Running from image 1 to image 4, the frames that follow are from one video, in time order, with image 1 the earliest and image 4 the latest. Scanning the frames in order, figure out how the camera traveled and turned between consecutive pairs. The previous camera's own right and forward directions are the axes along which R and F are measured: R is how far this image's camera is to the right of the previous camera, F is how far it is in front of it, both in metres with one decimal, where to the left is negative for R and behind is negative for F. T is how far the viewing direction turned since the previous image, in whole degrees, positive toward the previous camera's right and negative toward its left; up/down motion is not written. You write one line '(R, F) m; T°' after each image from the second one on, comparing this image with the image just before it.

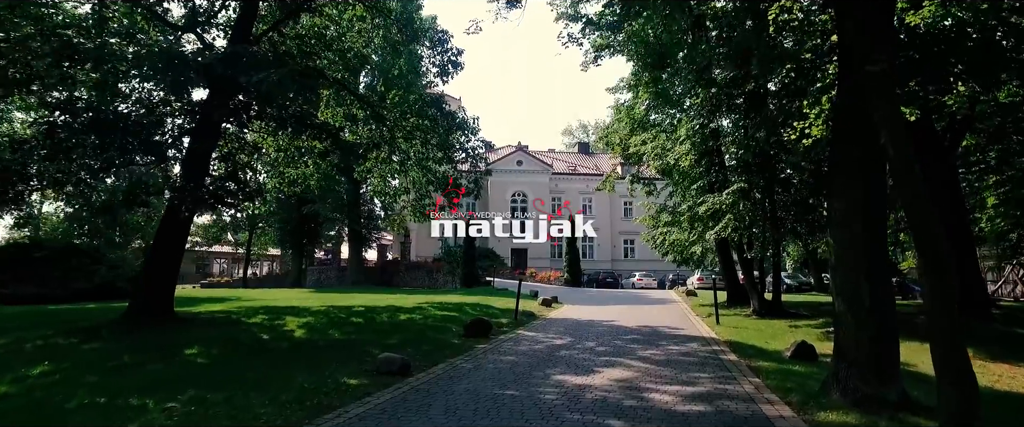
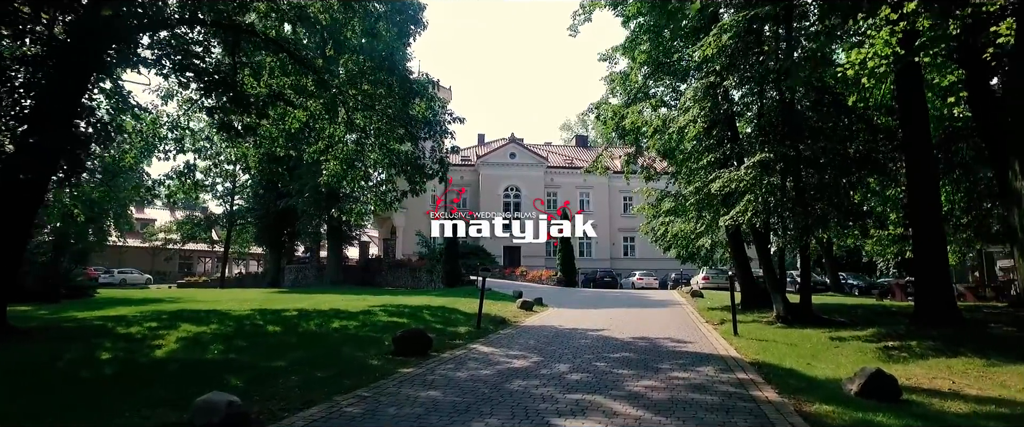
(+0.8, +3.5) m; 0°
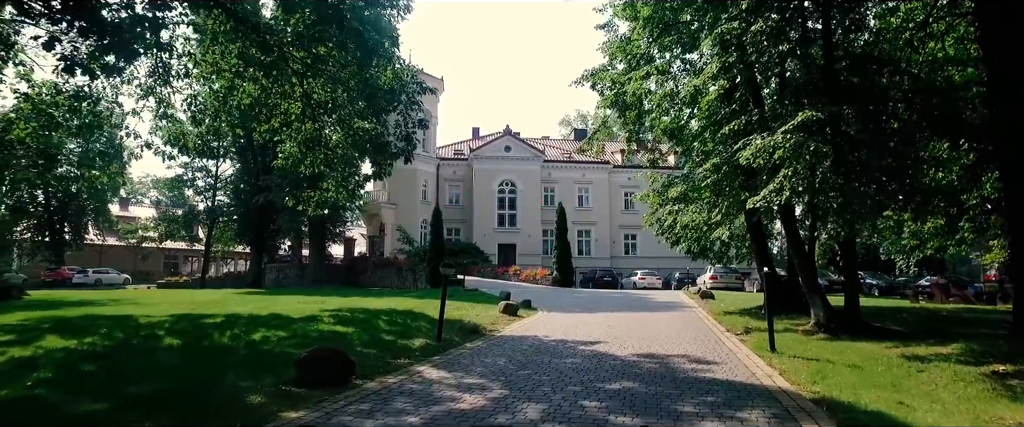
(+0.5, +2.9) m; 0°
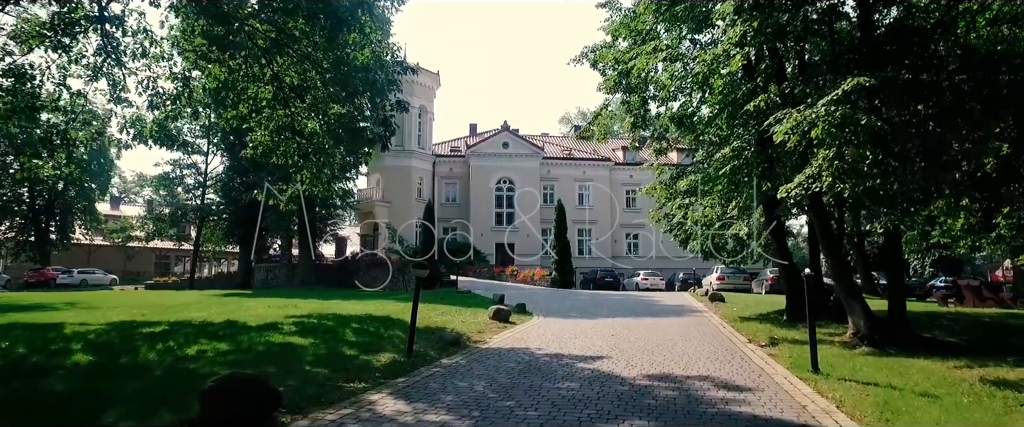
(+0.2, +1.7) m; 0°
